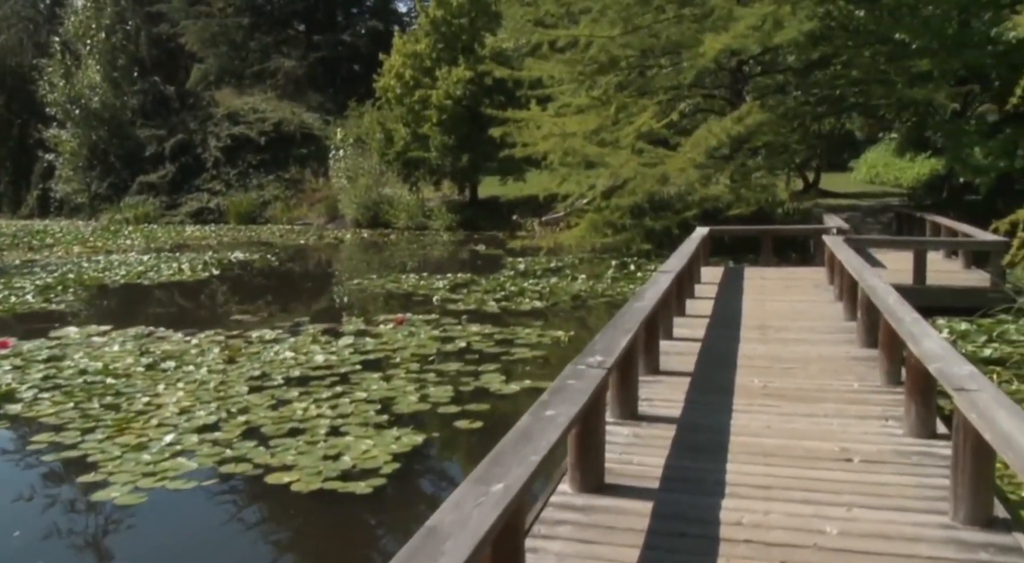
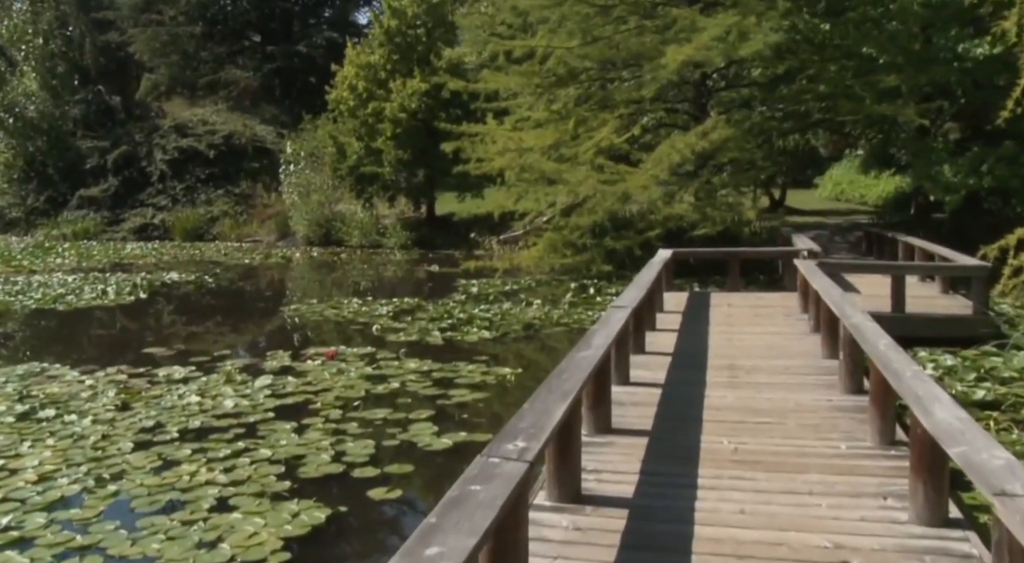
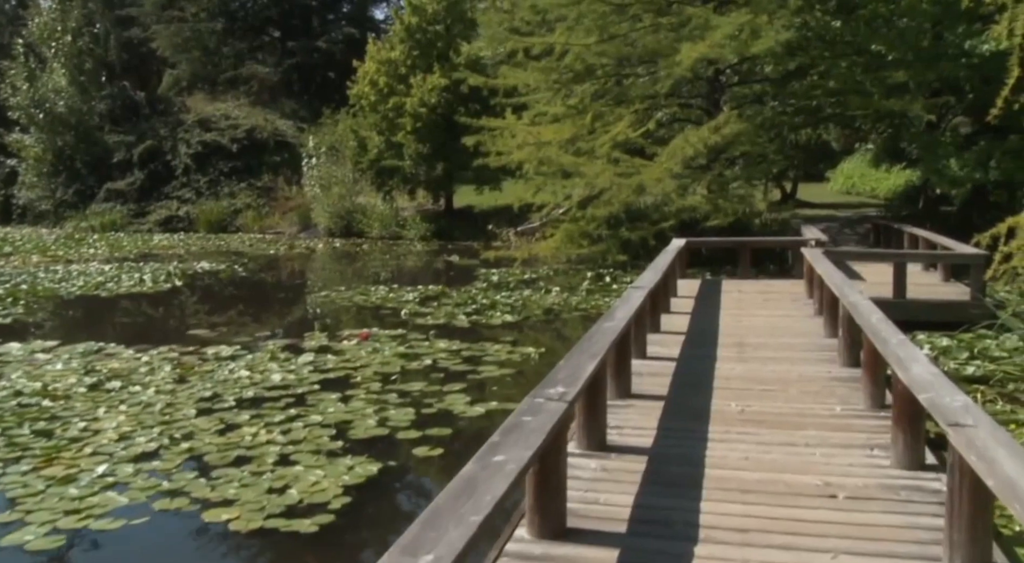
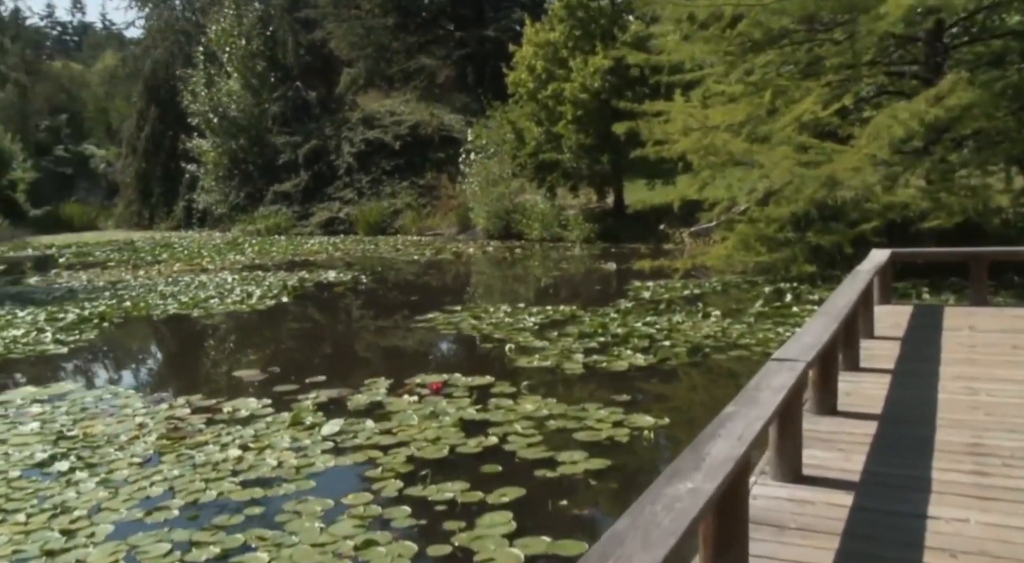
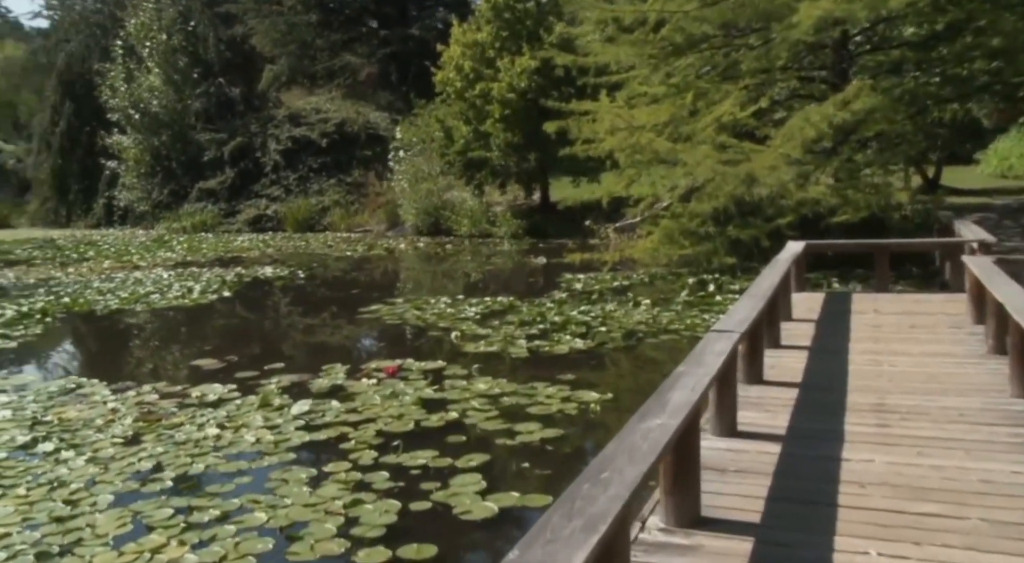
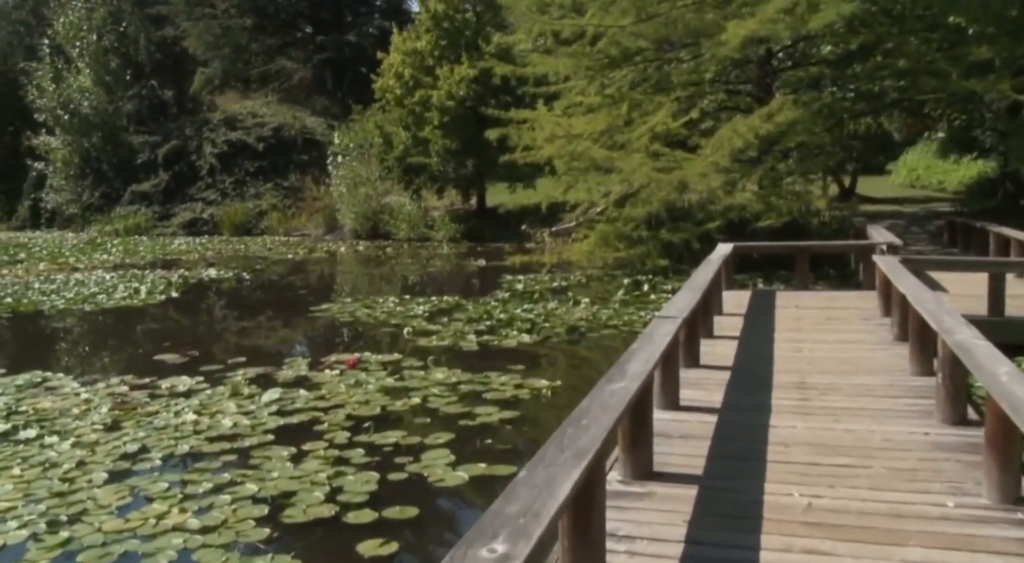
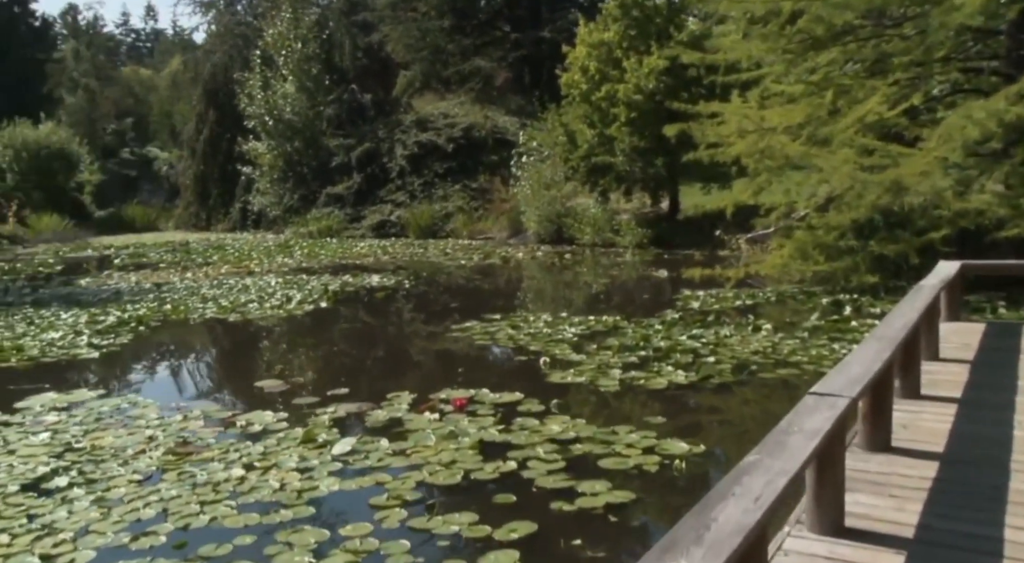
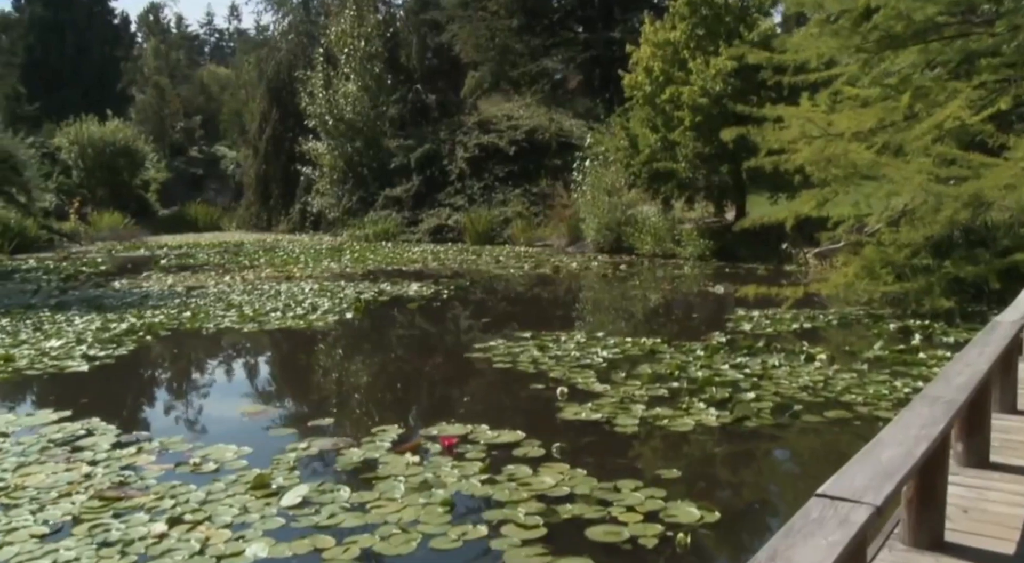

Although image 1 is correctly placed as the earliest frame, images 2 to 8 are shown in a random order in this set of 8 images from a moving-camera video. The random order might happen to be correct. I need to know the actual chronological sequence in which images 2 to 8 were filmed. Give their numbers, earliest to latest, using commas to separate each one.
3, 2, 6, 5, 4, 7, 8
